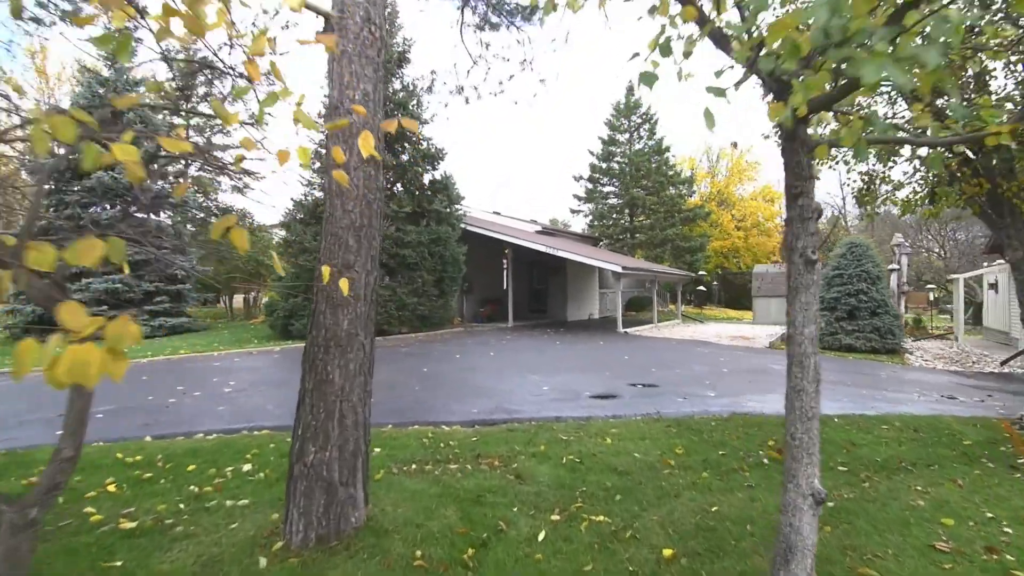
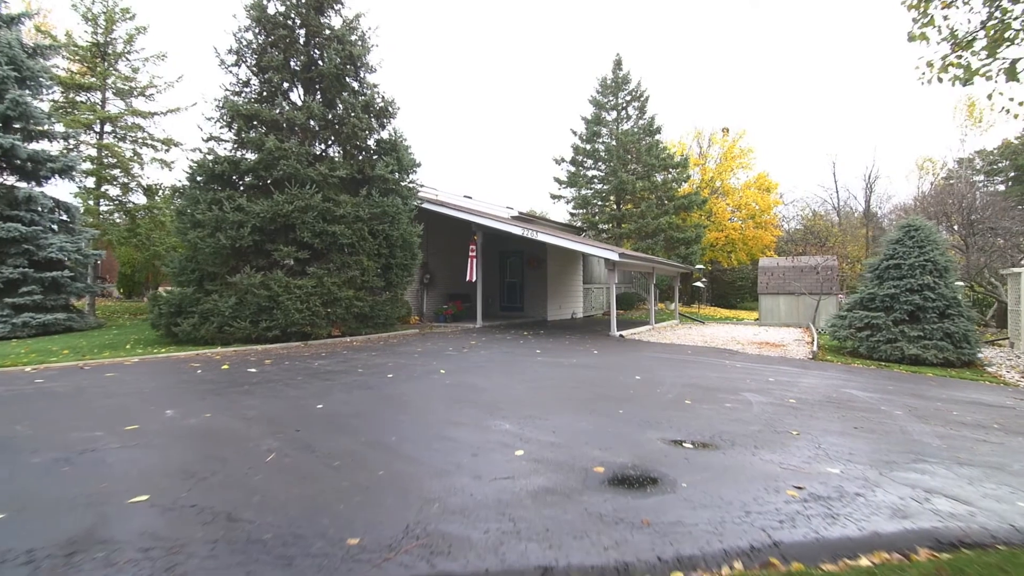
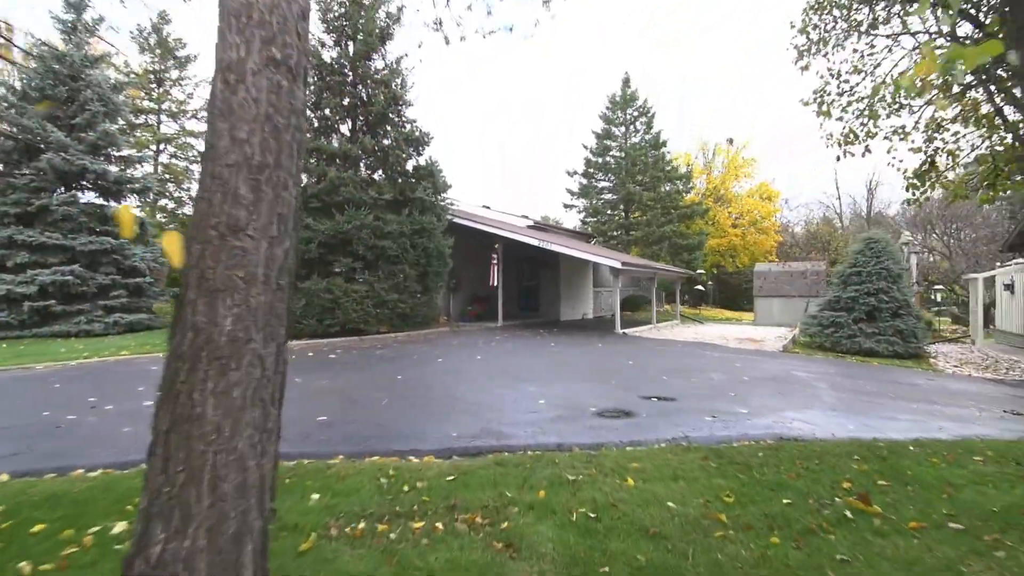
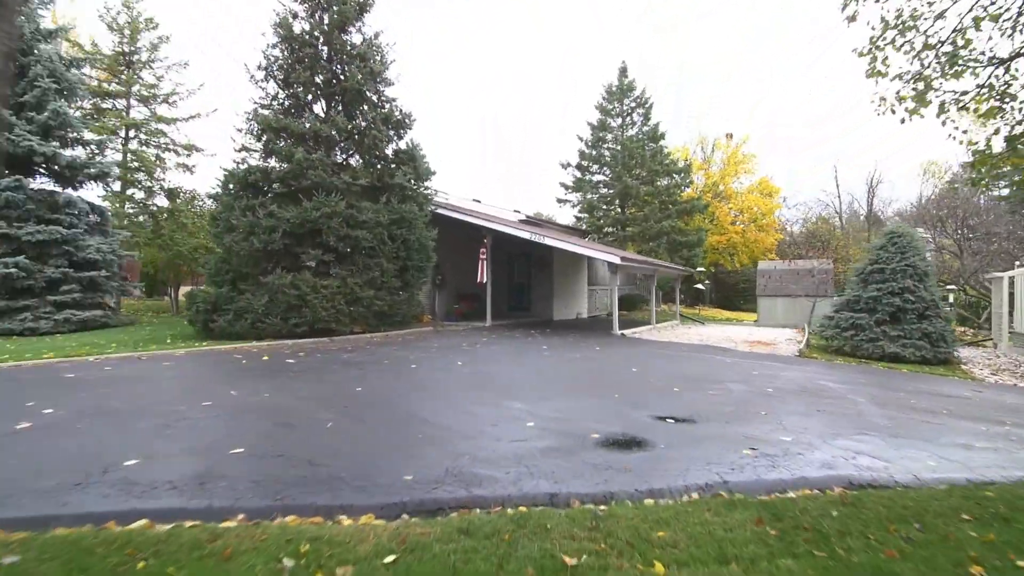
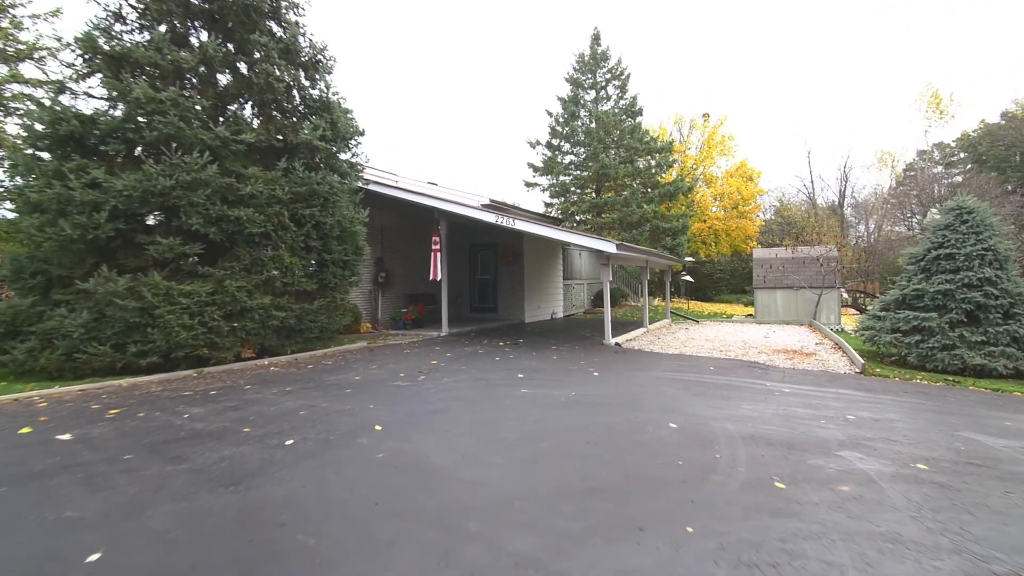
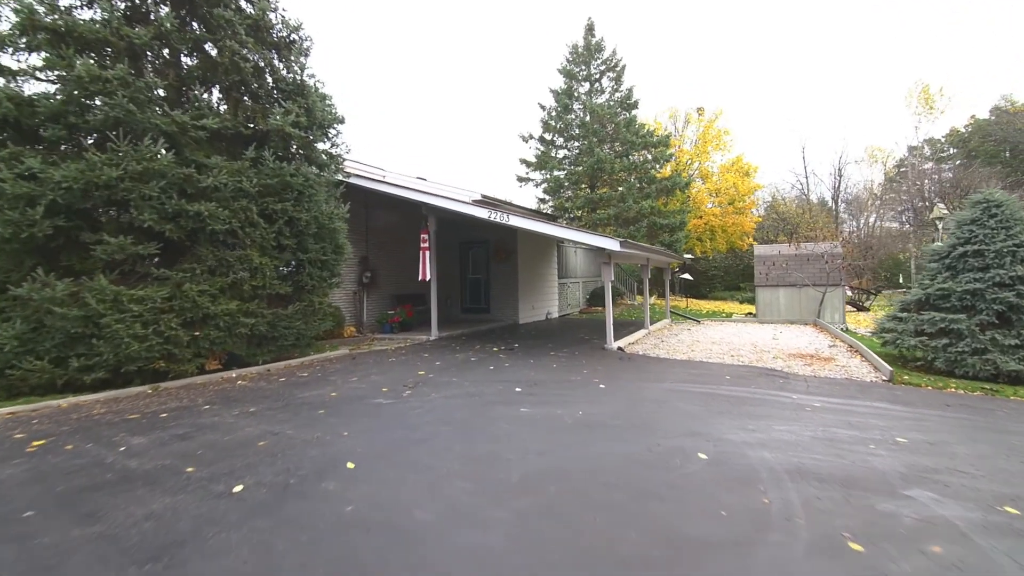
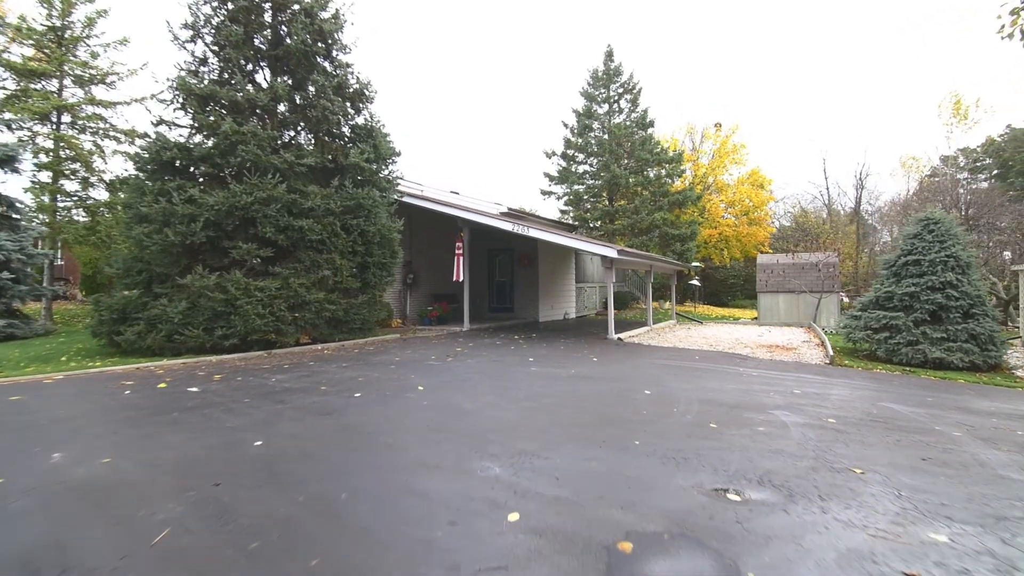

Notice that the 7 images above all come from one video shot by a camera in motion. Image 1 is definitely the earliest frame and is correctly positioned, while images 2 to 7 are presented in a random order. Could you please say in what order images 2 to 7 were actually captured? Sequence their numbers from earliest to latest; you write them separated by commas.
3, 4, 2, 7, 5, 6
